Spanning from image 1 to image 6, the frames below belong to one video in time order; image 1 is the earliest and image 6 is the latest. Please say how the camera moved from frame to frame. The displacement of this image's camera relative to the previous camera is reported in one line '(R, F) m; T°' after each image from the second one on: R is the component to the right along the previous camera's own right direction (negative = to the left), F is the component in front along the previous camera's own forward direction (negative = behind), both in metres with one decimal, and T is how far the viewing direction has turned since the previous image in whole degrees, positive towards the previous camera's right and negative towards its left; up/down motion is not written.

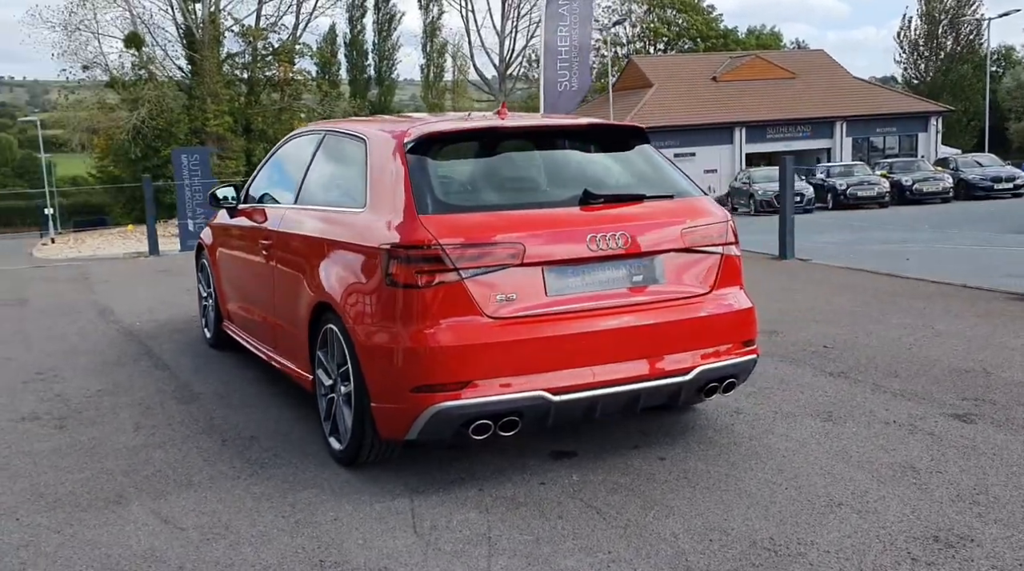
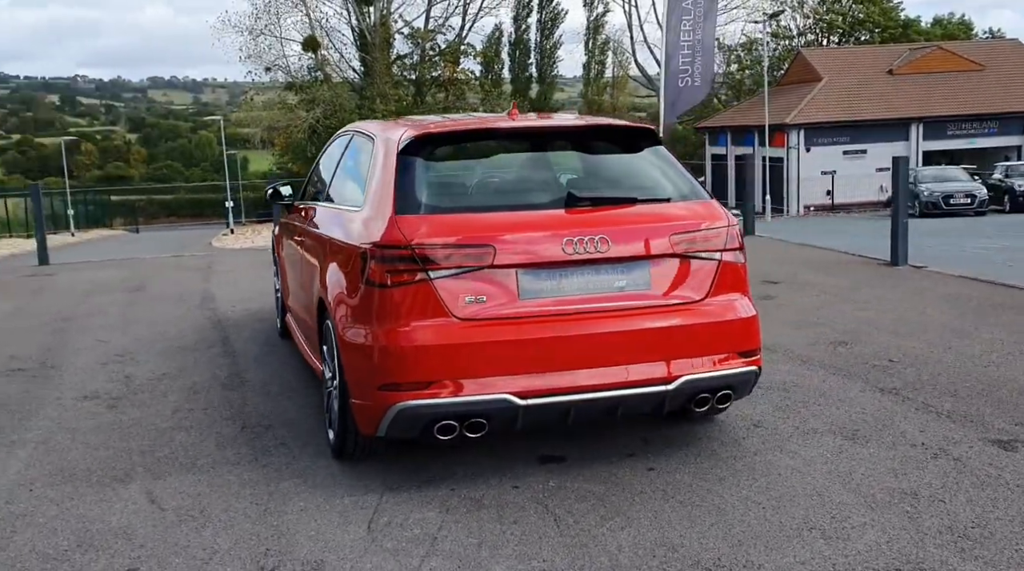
(+0.7, +0.1) m; -9°
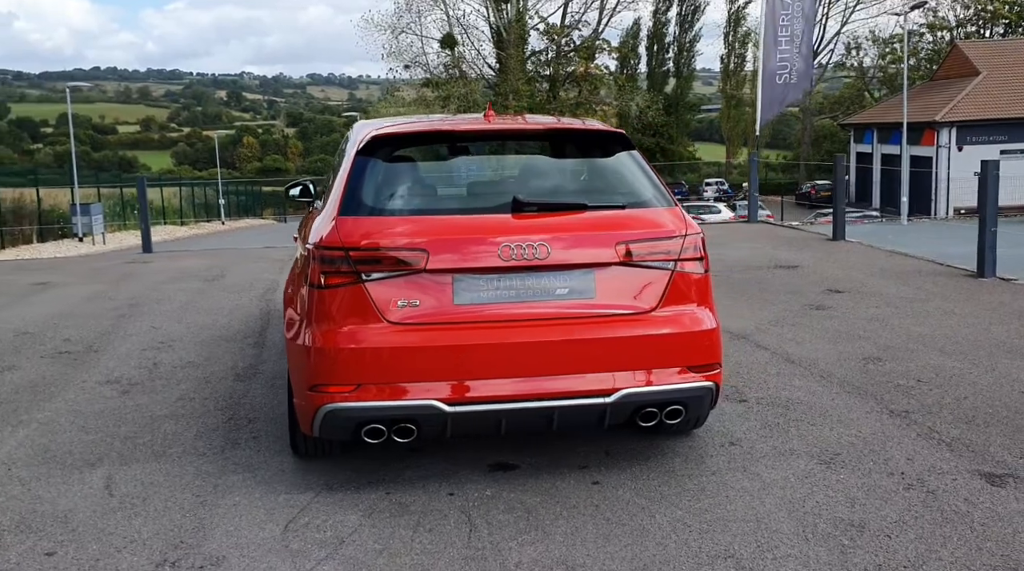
(+0.7, +0.1) m; -7°
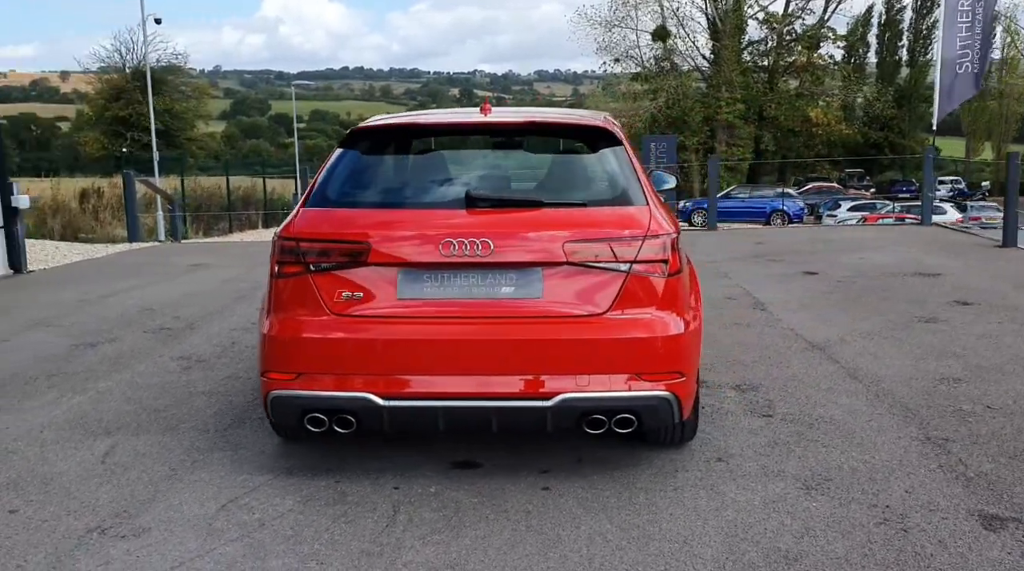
(+1.0, +0.2) m; -12°
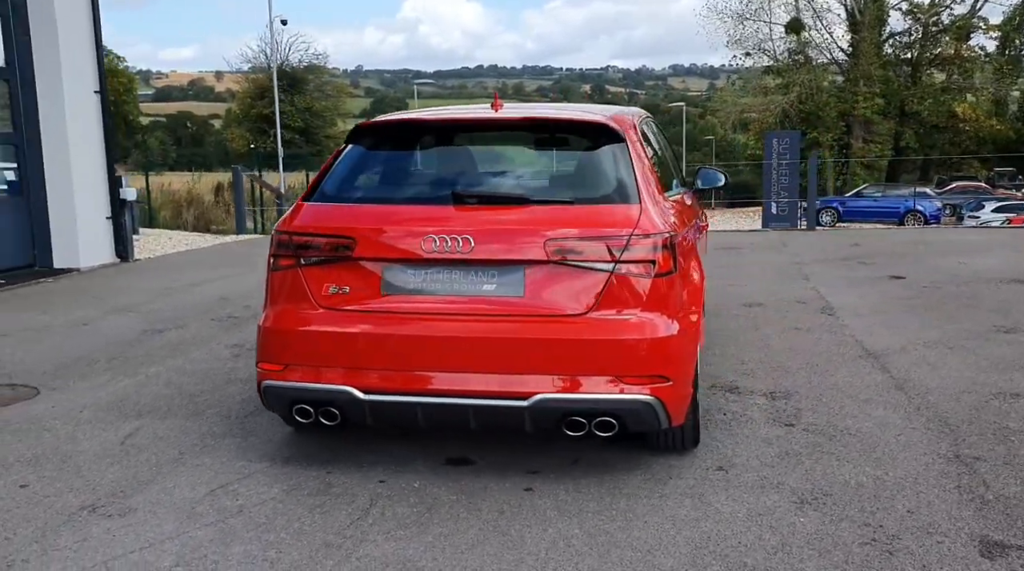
(+0.5, +0.1) m; -7°
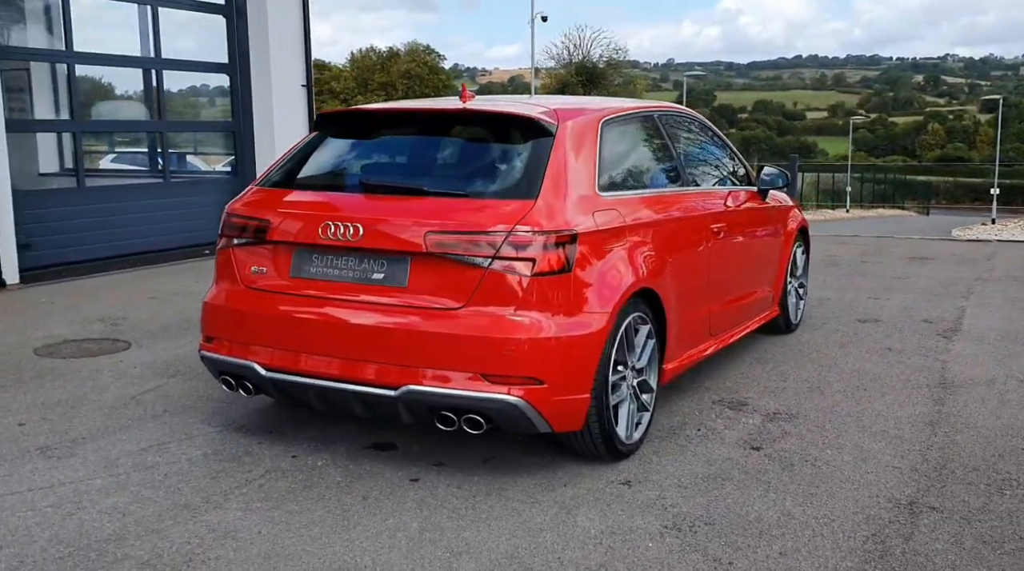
(+1.5, +0.2) m; -16°
